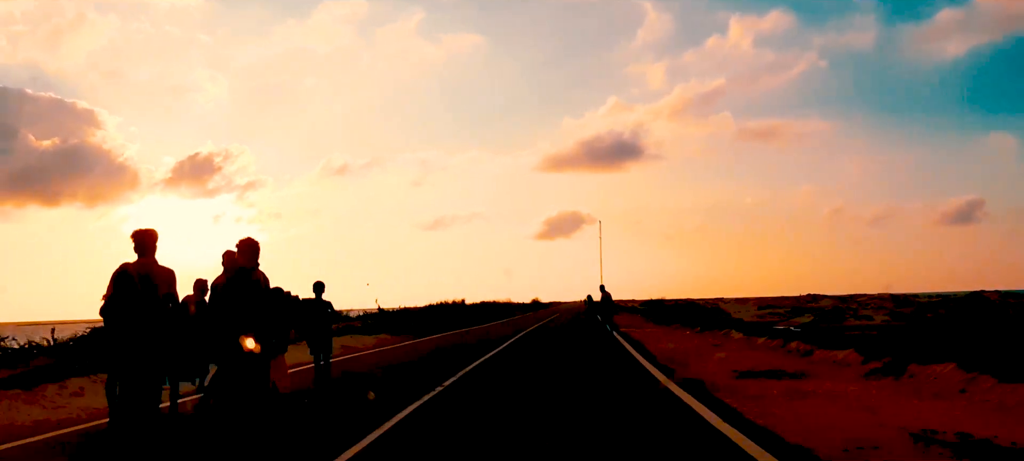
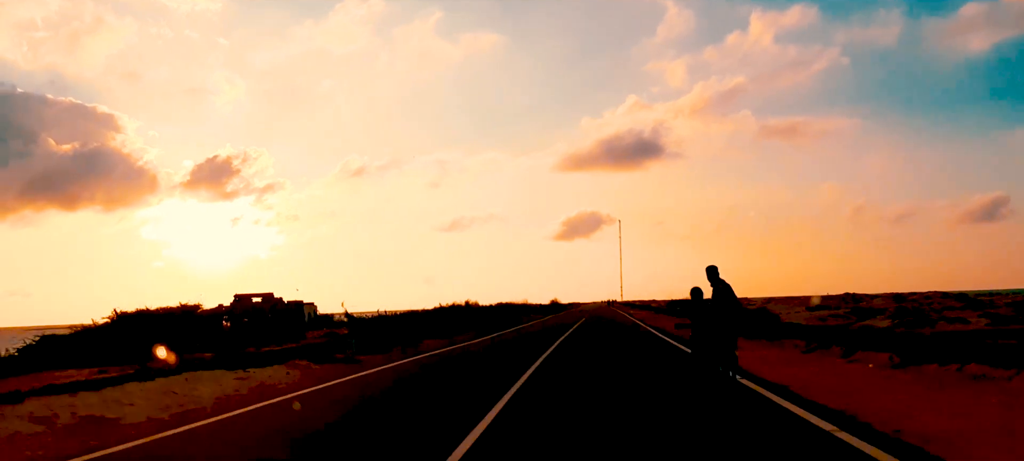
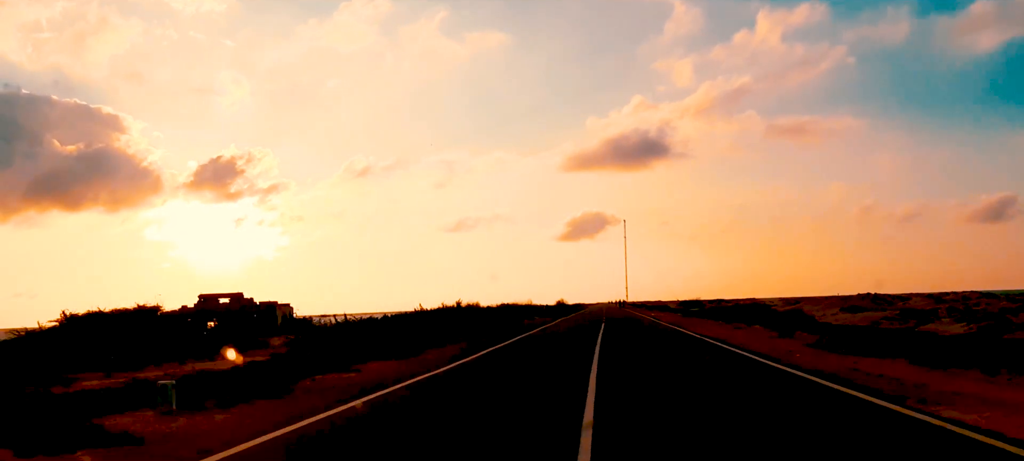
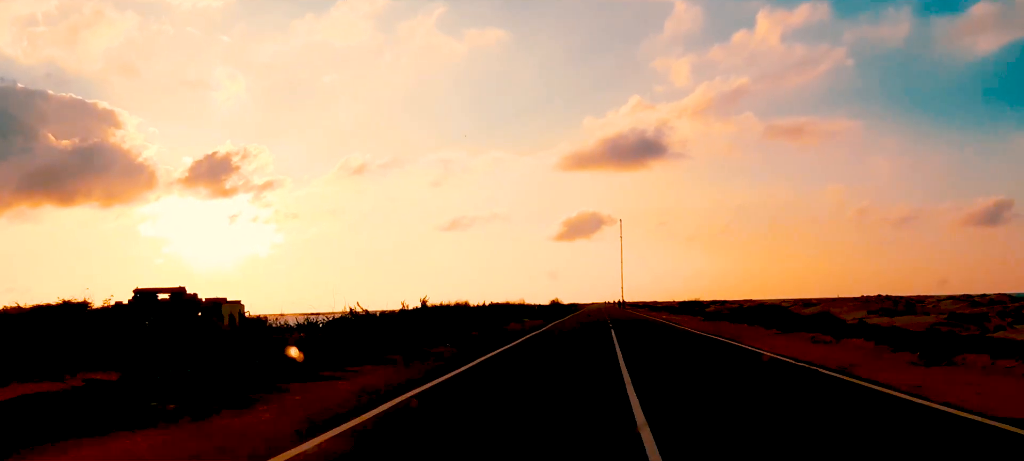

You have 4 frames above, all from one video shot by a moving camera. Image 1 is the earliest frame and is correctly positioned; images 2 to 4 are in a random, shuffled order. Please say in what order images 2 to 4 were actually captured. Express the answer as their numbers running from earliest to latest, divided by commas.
2, 3, 4
